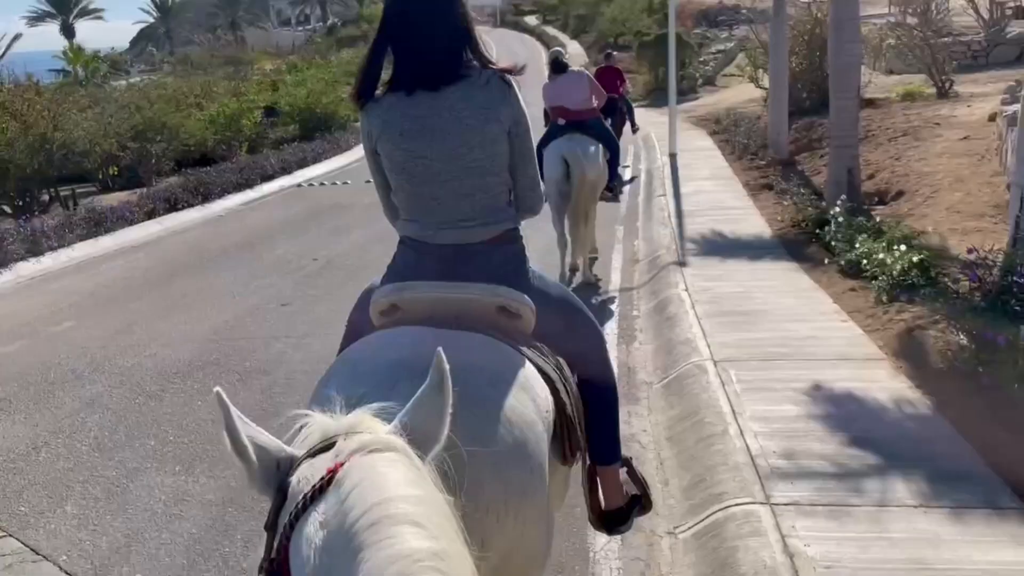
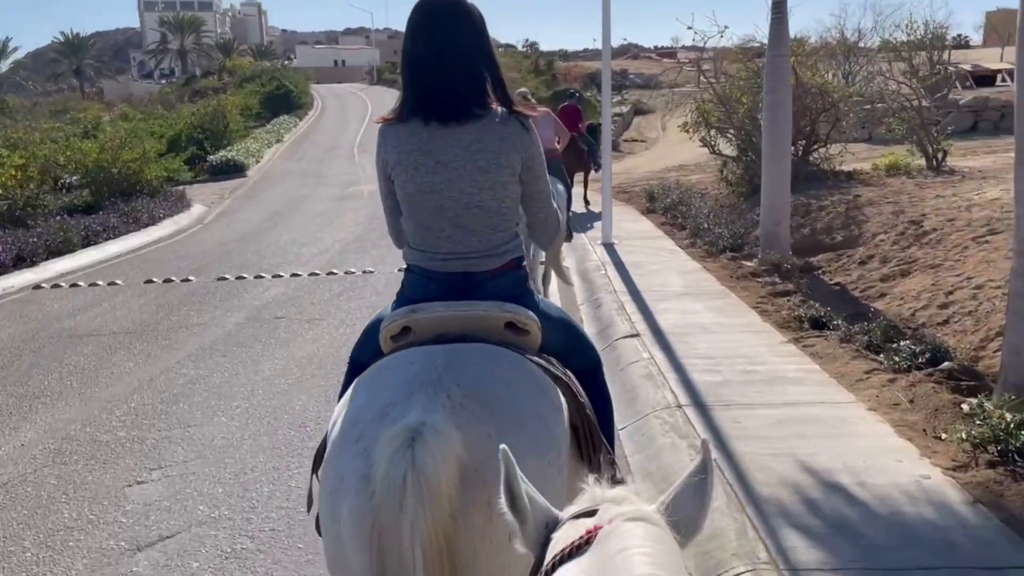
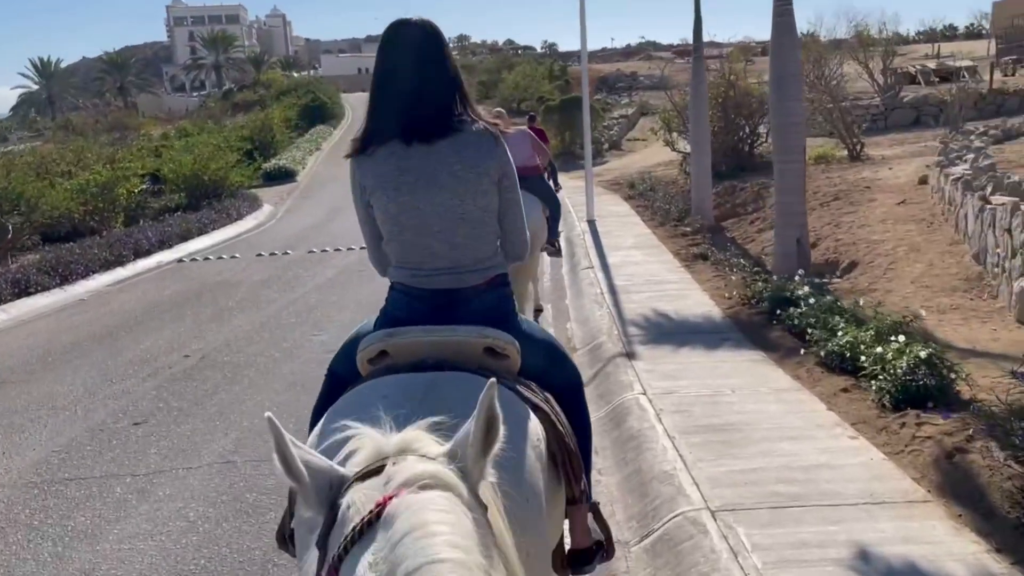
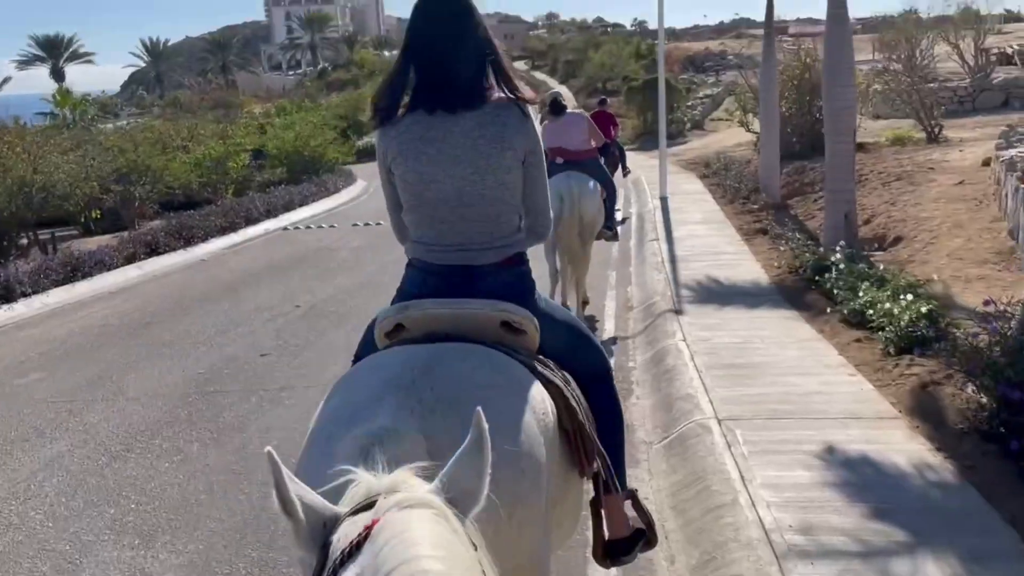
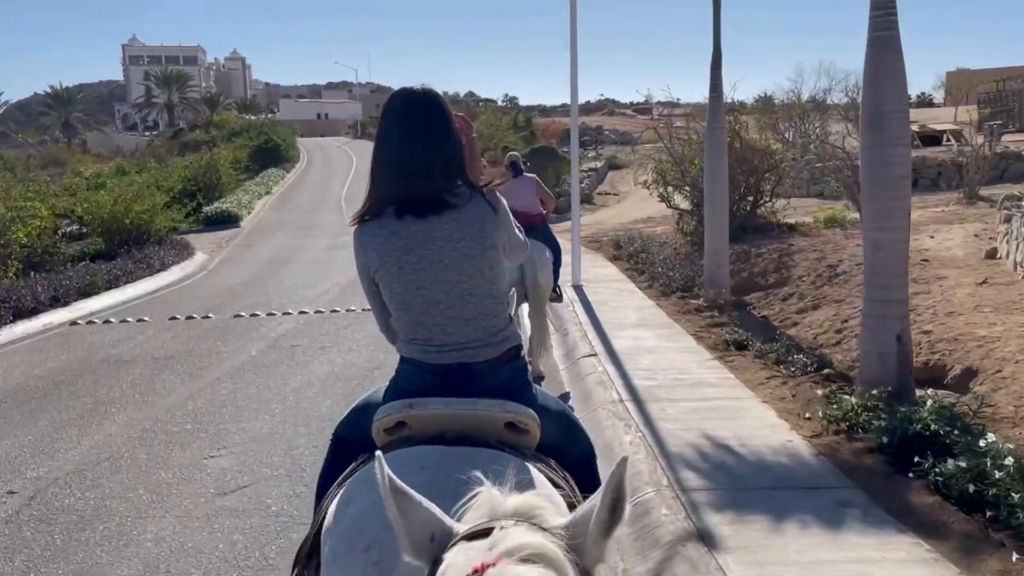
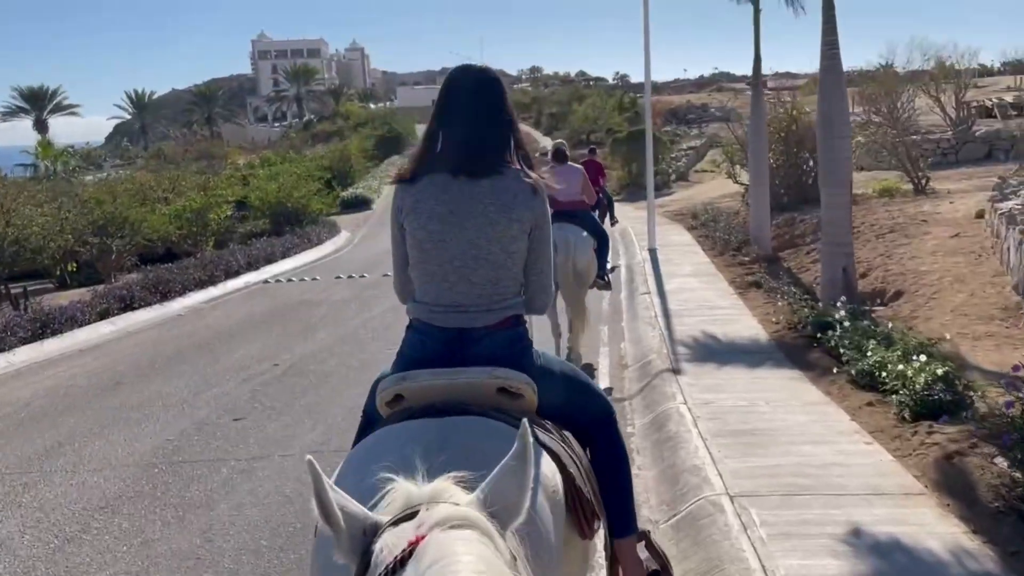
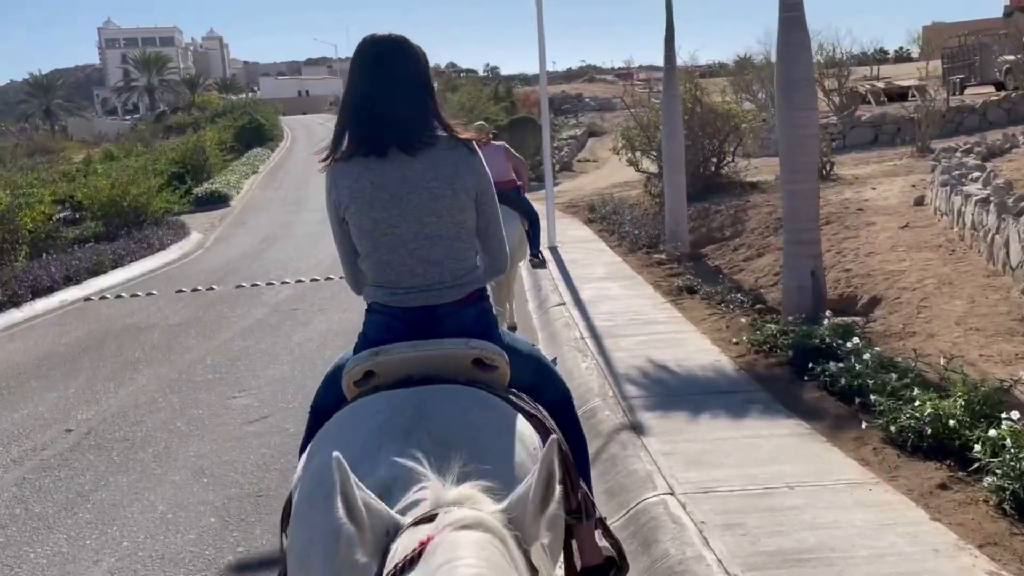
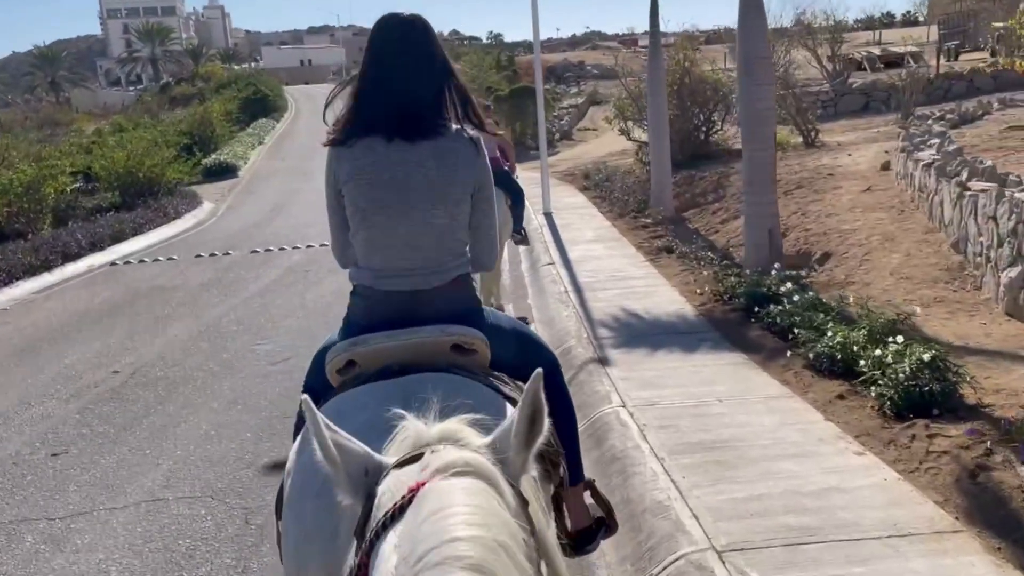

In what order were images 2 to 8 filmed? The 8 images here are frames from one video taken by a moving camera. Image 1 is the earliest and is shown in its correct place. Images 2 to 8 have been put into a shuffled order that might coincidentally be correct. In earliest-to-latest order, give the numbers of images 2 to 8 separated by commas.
4, 6, 3, 8, 7, 5, 2
